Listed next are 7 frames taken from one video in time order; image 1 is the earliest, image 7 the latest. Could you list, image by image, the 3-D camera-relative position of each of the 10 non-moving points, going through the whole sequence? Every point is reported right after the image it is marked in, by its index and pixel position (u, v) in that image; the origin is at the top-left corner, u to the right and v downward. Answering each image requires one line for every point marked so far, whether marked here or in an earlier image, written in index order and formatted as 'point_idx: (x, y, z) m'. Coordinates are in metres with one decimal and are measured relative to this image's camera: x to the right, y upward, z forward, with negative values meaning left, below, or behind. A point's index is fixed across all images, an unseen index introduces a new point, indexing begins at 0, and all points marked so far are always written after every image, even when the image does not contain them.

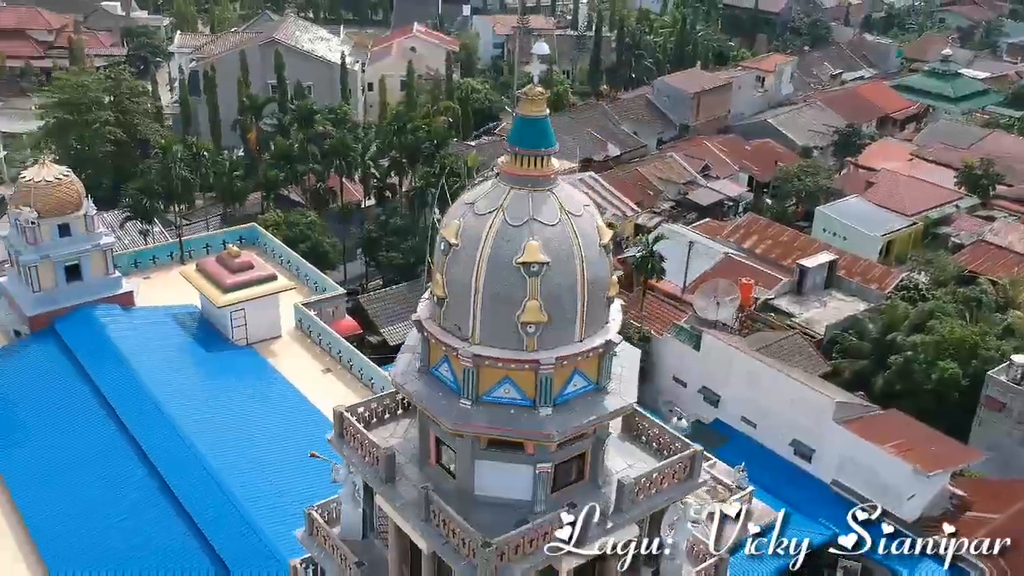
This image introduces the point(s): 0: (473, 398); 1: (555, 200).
0: (-0.4, -1.0, +9.7) m
1: (+0.4, +0.8, +9.6) m
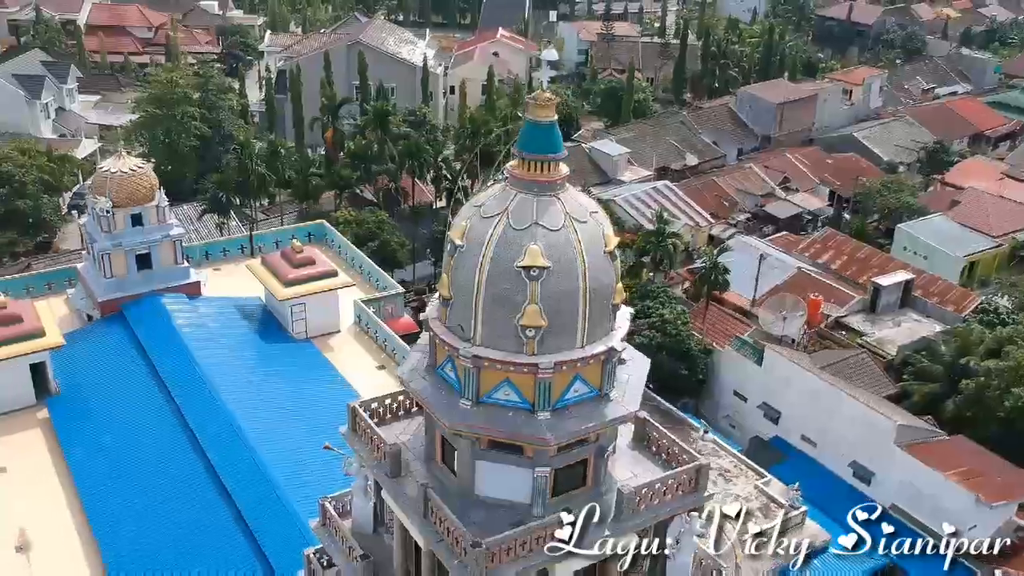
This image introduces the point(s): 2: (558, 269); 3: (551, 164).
0: (-0.4, -1.0, +9.8) m
1: (+0.4, +0.8, +9.6) m
2: (+0.4, +0.2, +9.3) m
3: (+0.3, +1.1, +9.6) m
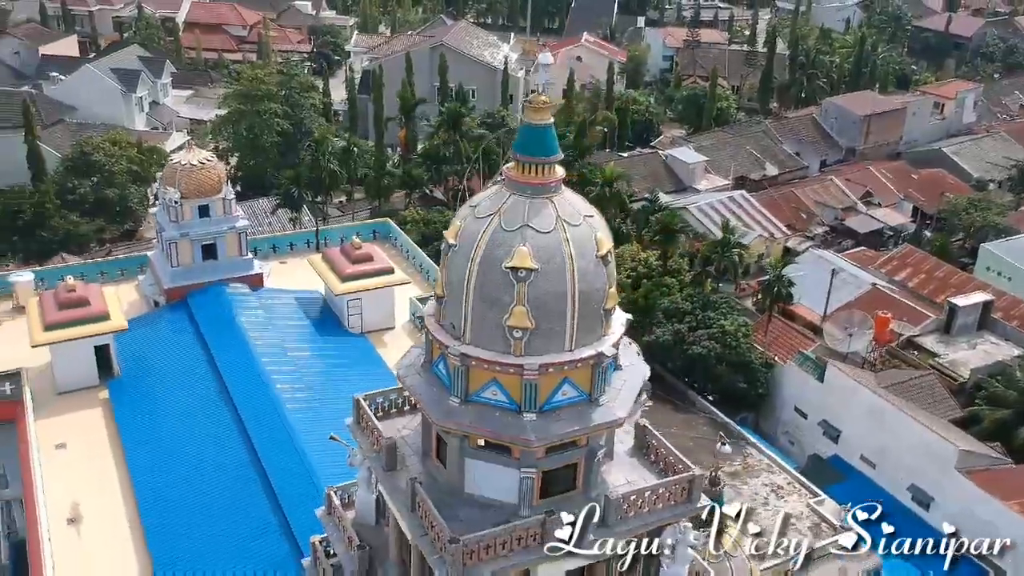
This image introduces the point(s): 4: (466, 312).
0: (-0.5, -1.0, +9.9) m
1: (+0.4, +0.7, +9.7) m
2: (+0.3, +0.2, +9.4) m
3: (+0.3, +1.1, +9.7) m
4: (-0.4, -0.2, +9.6) m
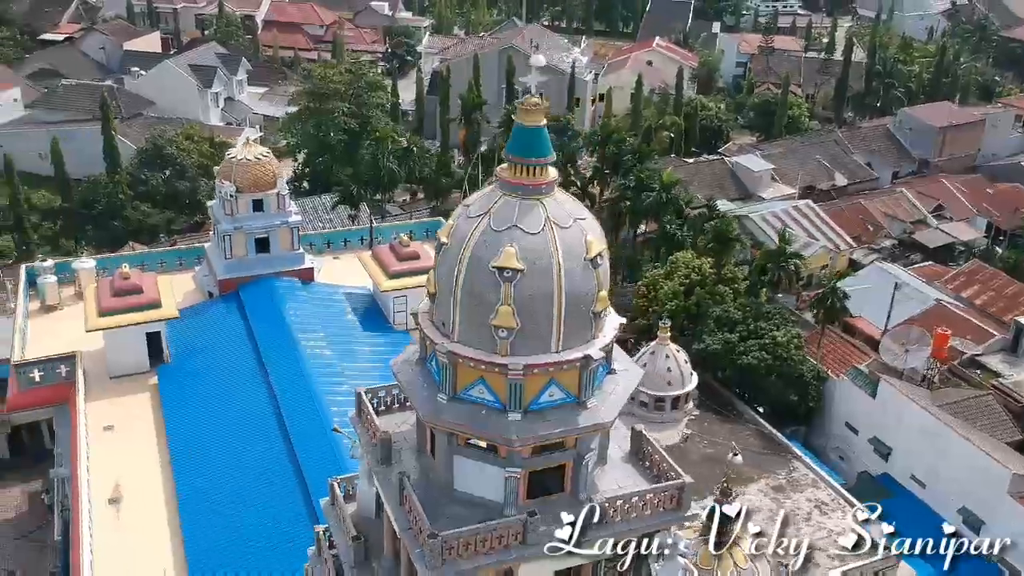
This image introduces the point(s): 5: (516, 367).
0: (-0.6, -1.0, +10.0) m
1: (+0.3, +0.7, +9.7) m
2: (+0.2, +0.1, +9.4) m
3: (+0.2, +1.1, +9.7) m
4: (-0.5, -0.2, +9.7) m
5: (0.0, -0.7, +9.5) m
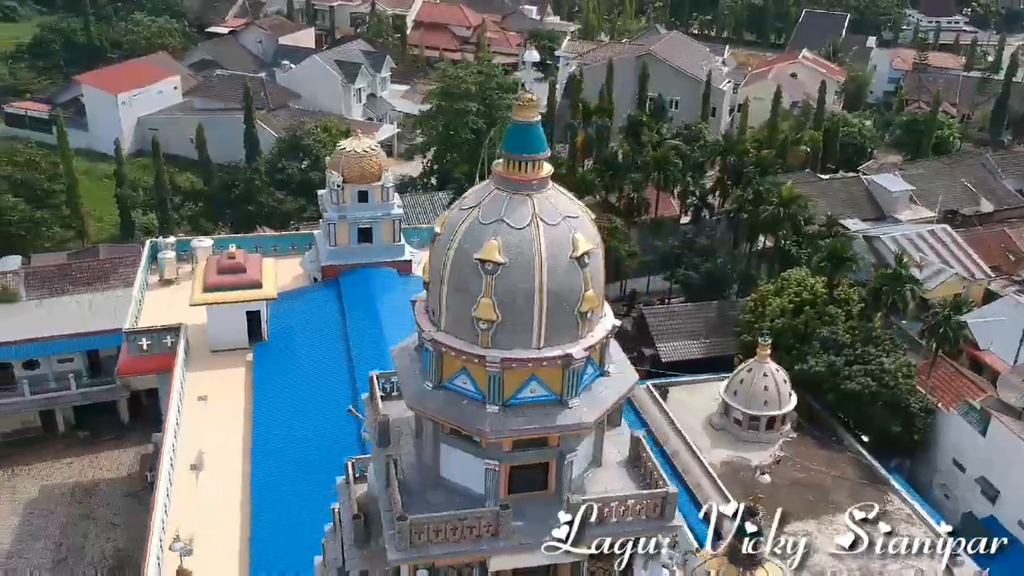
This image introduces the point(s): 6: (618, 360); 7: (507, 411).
0: (-0.7, -0.9, +10.1) m
1: (+0.2, +0.8, +9.7) m
2: (0.0, +0.2, +9.5) m
3: (+0.2, +1.2, +9.7) m
4: (-0.7, -0.1, +9.9) m
5: (-0.2, -0.7, +9.5) m
6: (+1.1, -0.8, +11.0) m
7: (0.0, -1.2, +9.8) m
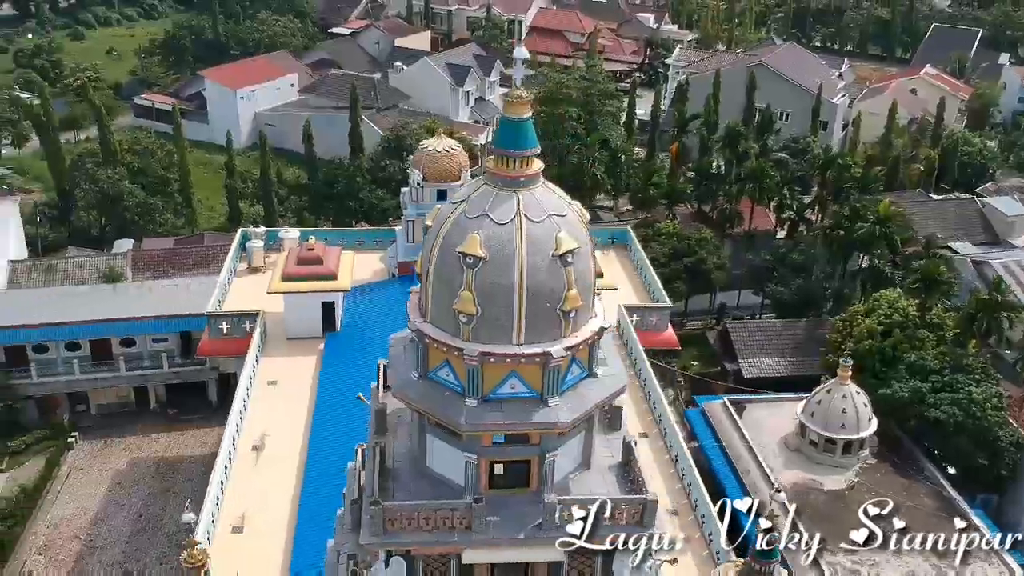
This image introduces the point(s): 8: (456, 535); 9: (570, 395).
0: (-0.9, -0.8, +10.3) m
1: (+0.1, +0.8, +9.7) m
2: (-0.1, +0.2, +9.5) m
3: (+0.1, +1.2, +9.8) m
4: (-0.8, 0.0, +10.0) m
5: (-0.4, -0.6, +9.6) m
6: (+1.1, -0.8, +10.9) m
7: (-0.2, -1.1, +9.9) m
8: (-0.5, -2.4, +10.1) m
9: (+0.7, -1.0, +10.2) m
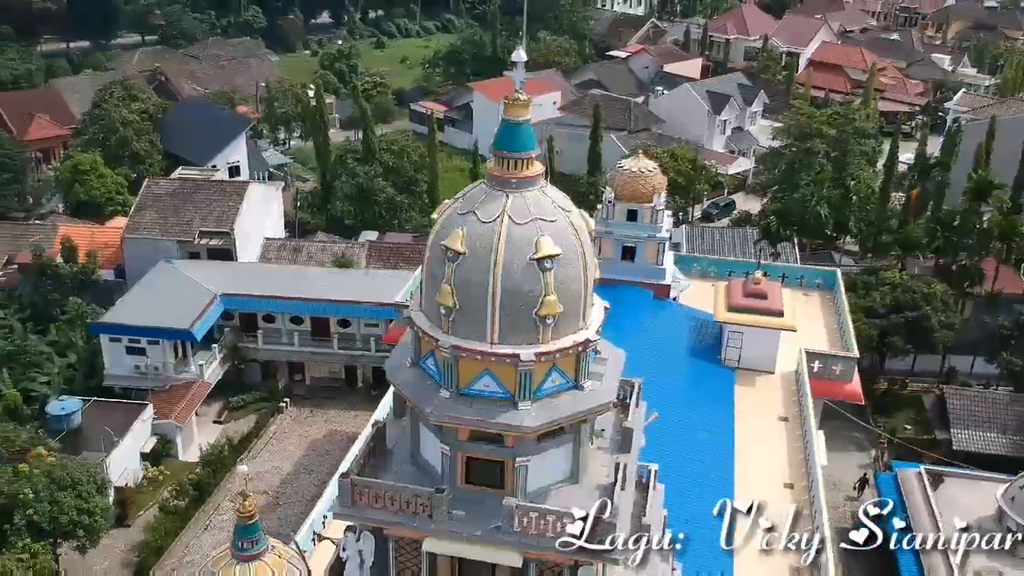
0: (-1.0, -0.7, +10.6) m
1: (0.0, +0.8, +9.8) m
2: (-0.3, +0.3, +9.7) m
3: (+0.1, +1.2, +9.9) m
4: (-0.9, +0.1, +10.3) m
5: (-0.6, -0.5, +9.8) m
6: (+1.1, -0.9, +10.6) m
7: (-0.5, -1.1, +10.0) m
8: (-0.9, -2.3, +10.3) m
9: (+0.5, -1.1, +10.1) m
